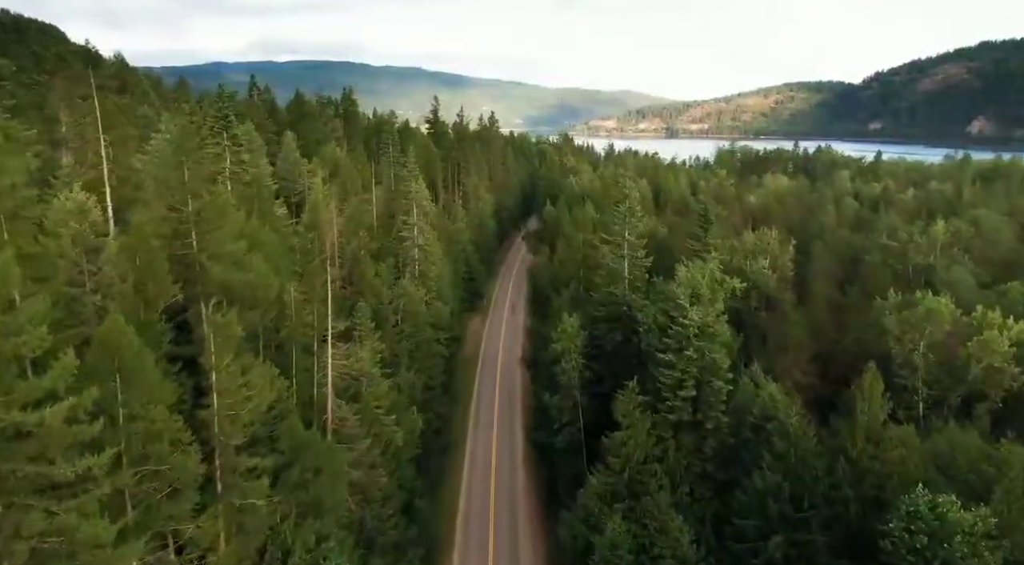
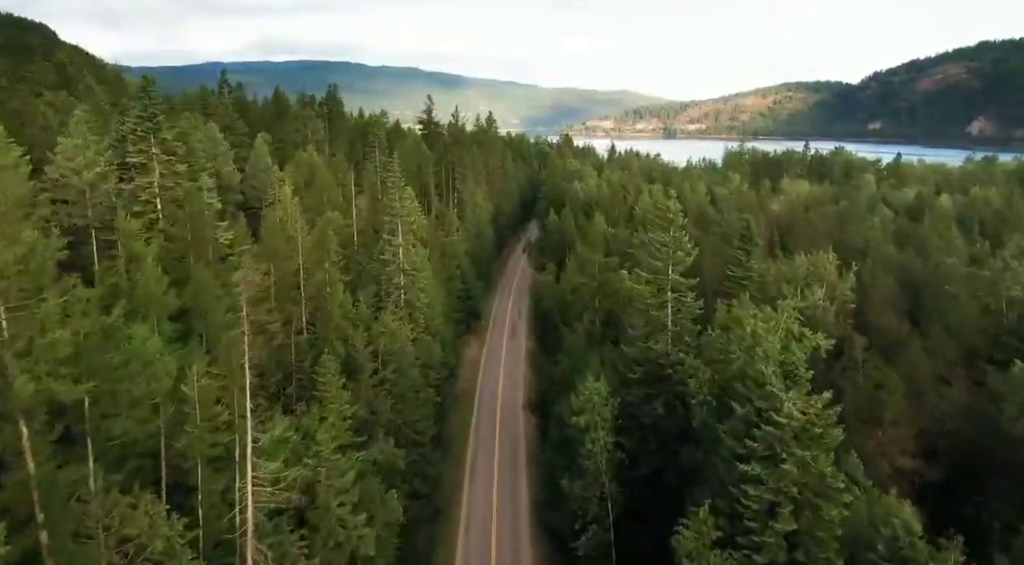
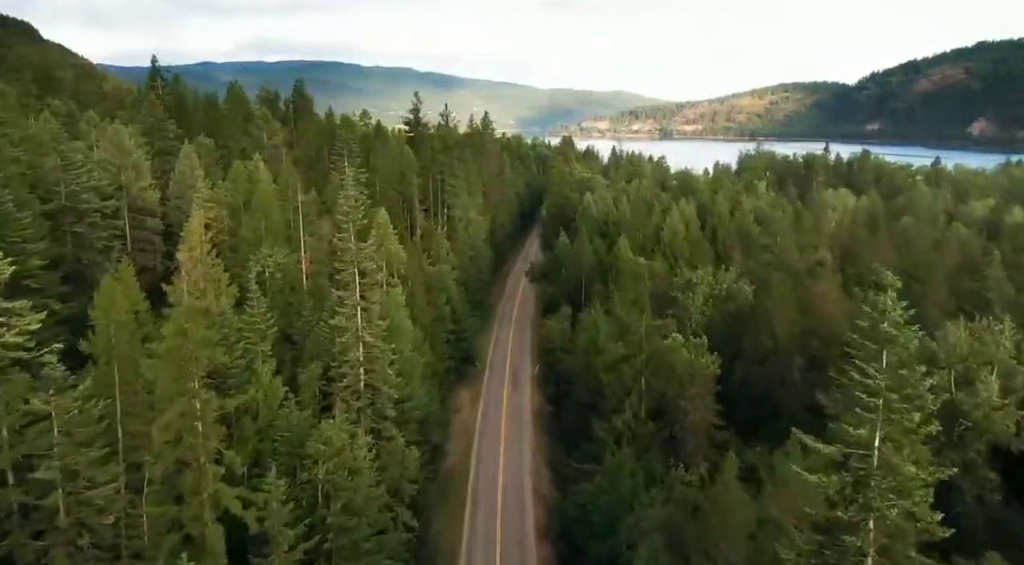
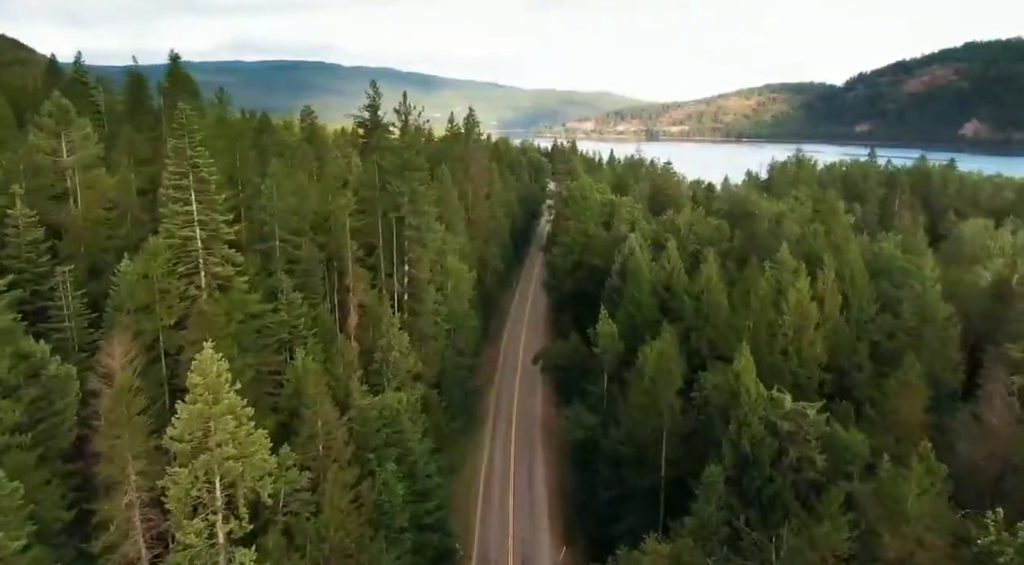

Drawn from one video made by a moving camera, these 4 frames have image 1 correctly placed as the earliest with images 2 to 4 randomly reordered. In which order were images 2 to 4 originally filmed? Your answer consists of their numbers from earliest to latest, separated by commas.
2, 3, 4
